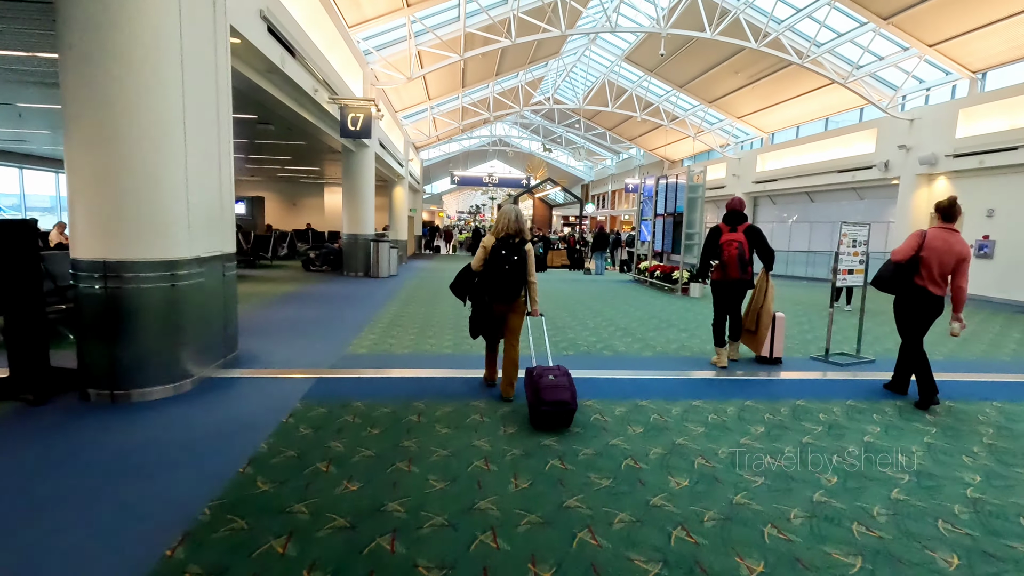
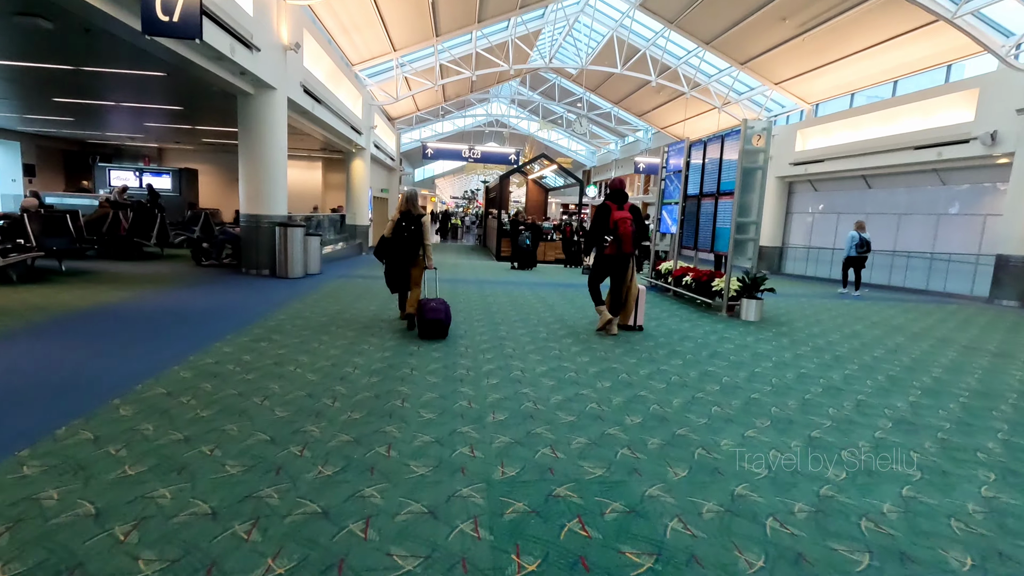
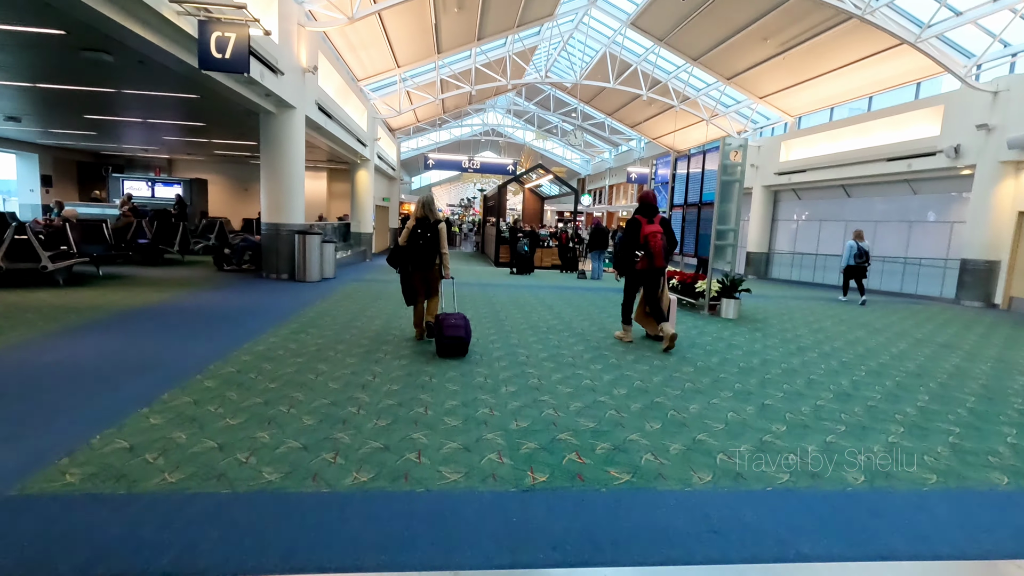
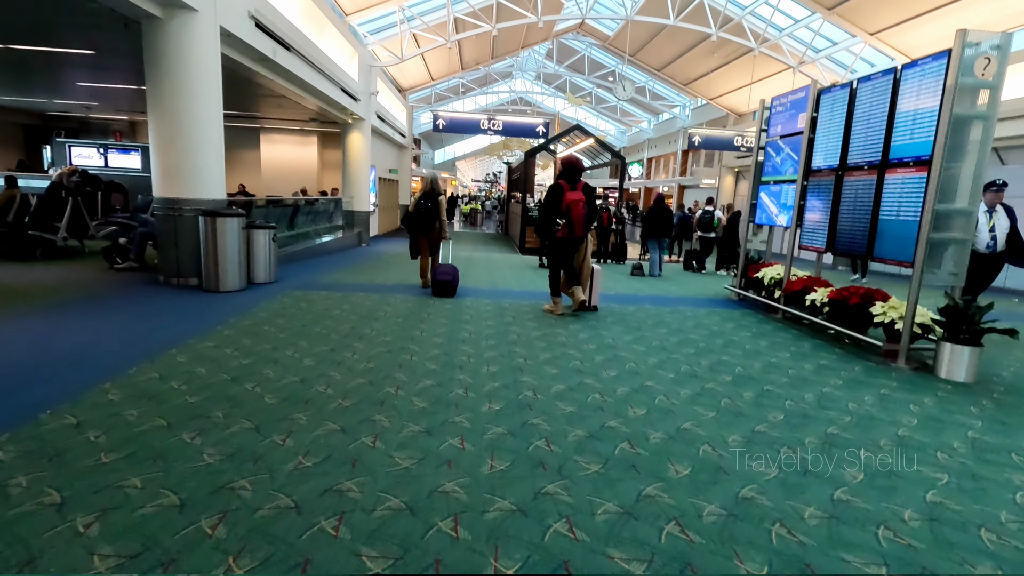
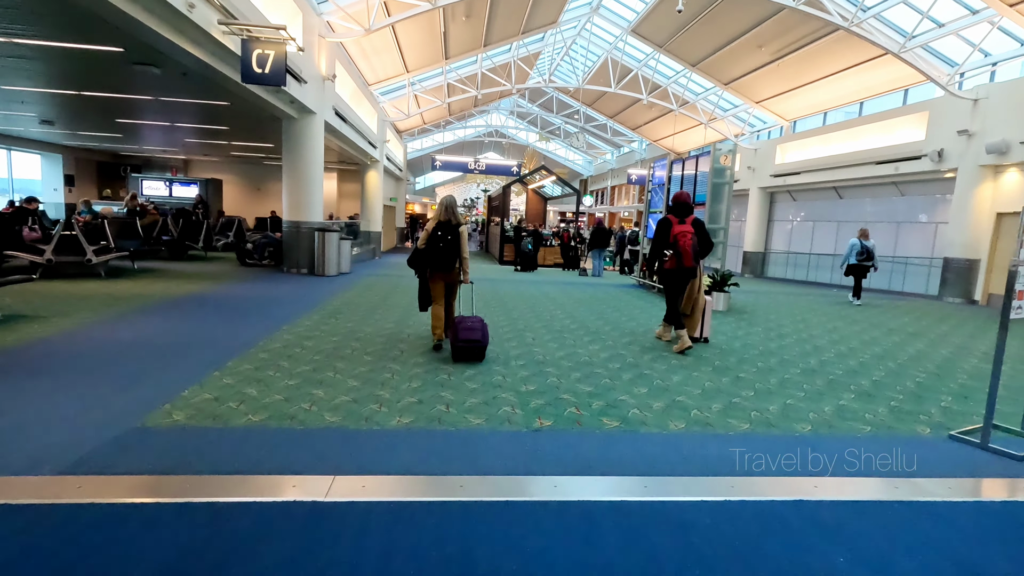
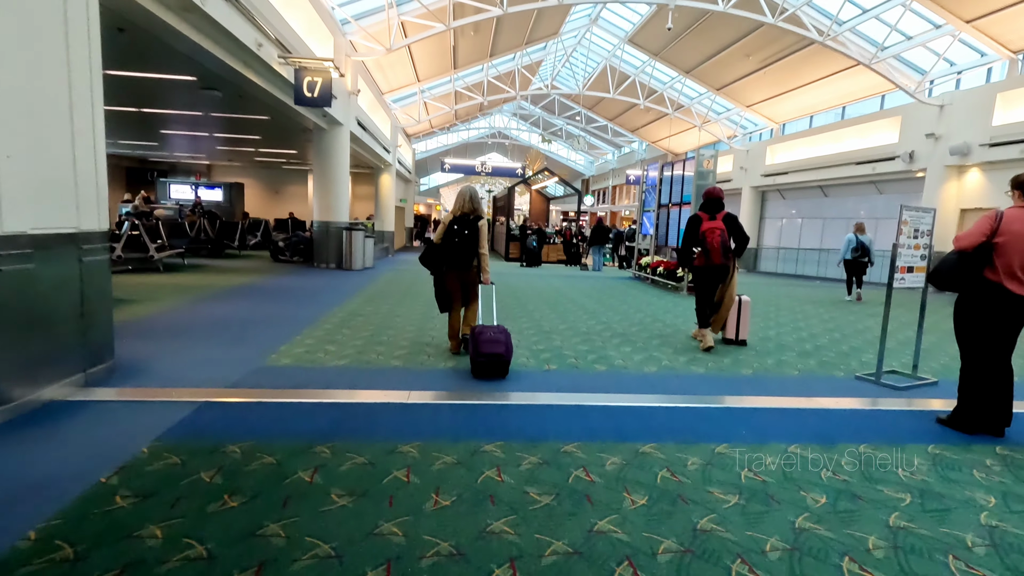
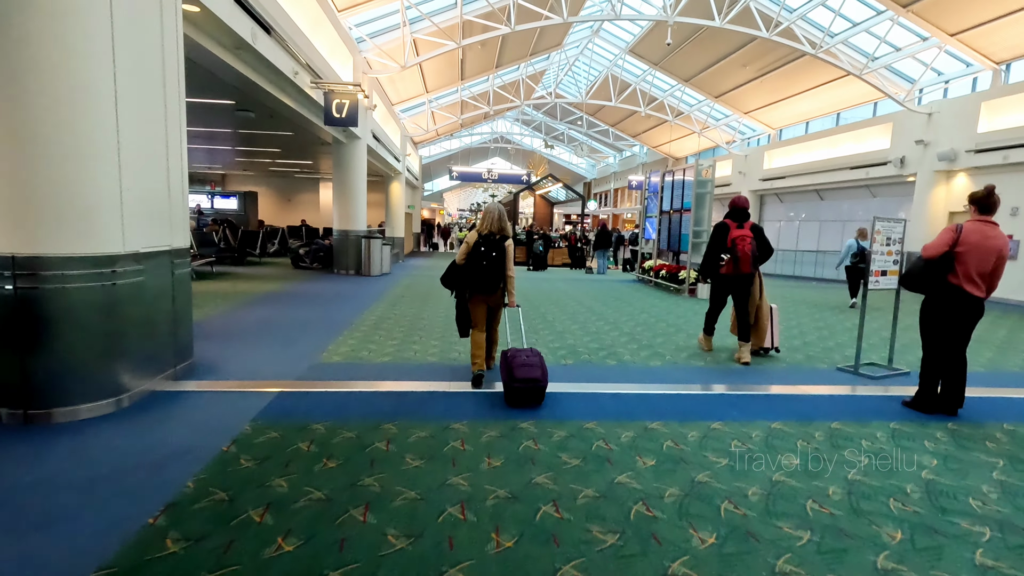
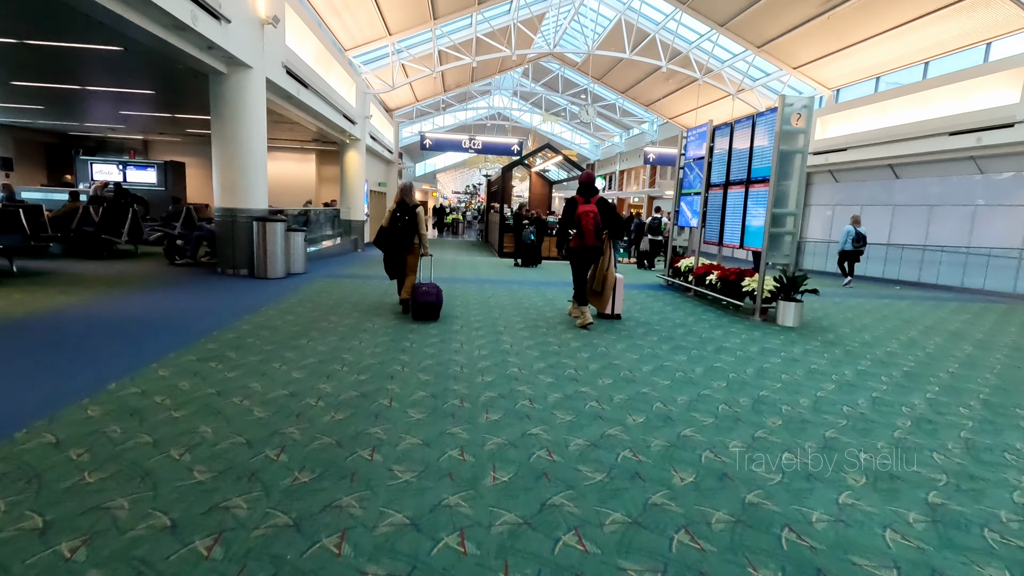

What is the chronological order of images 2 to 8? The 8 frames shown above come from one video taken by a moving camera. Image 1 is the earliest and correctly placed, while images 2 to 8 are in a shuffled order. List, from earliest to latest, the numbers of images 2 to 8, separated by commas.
7, 6, 5, 3, 2, 8, 4
